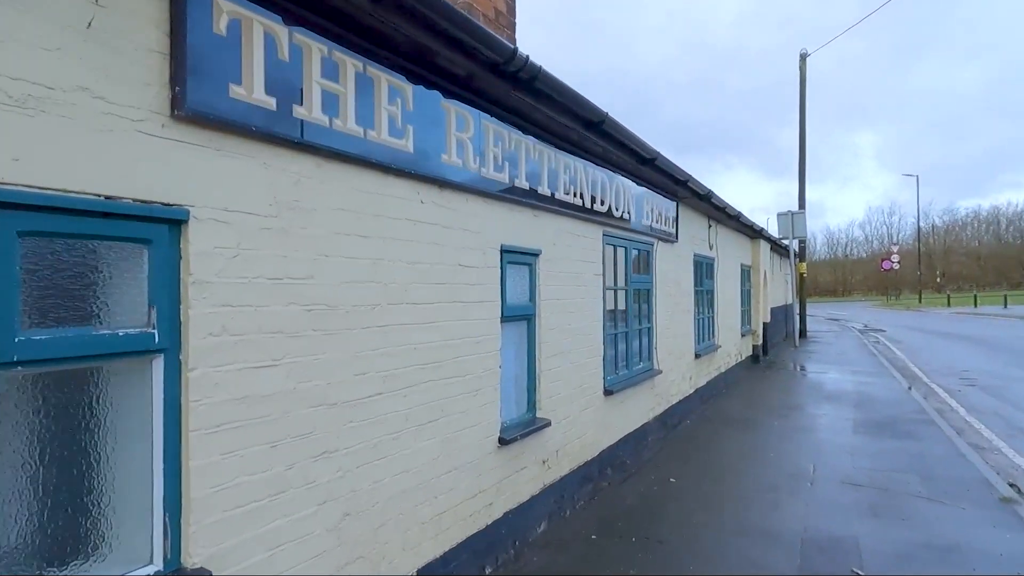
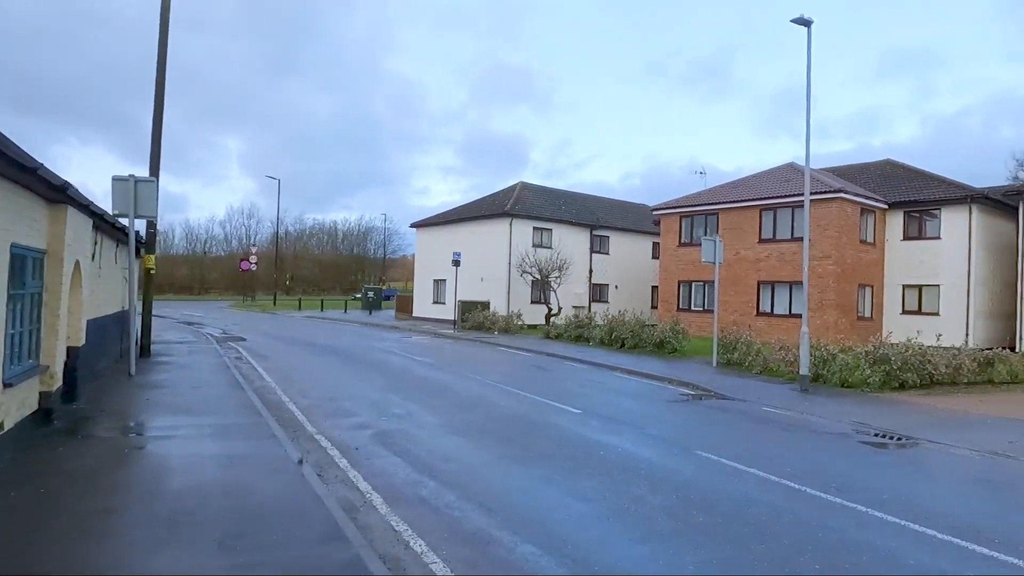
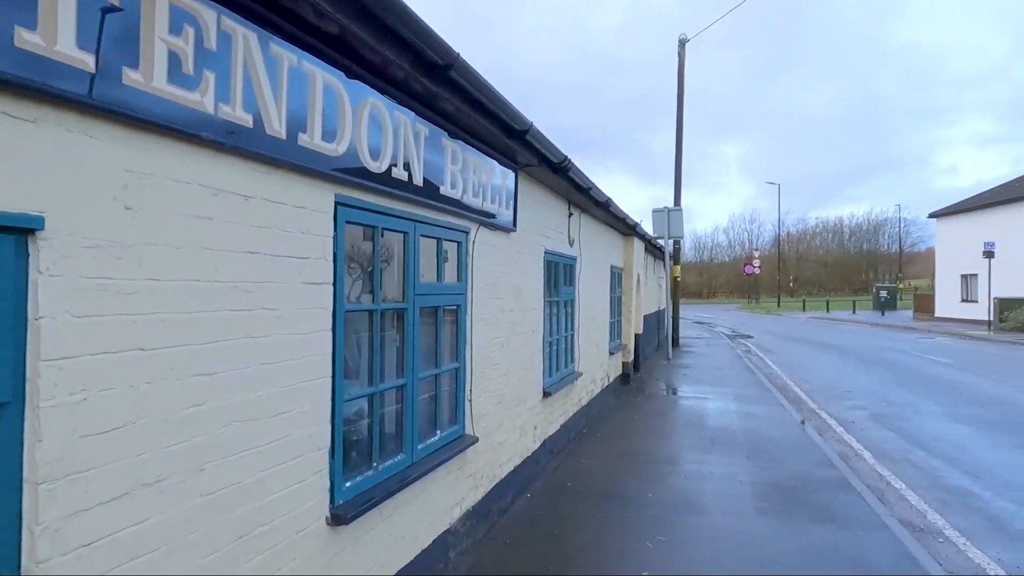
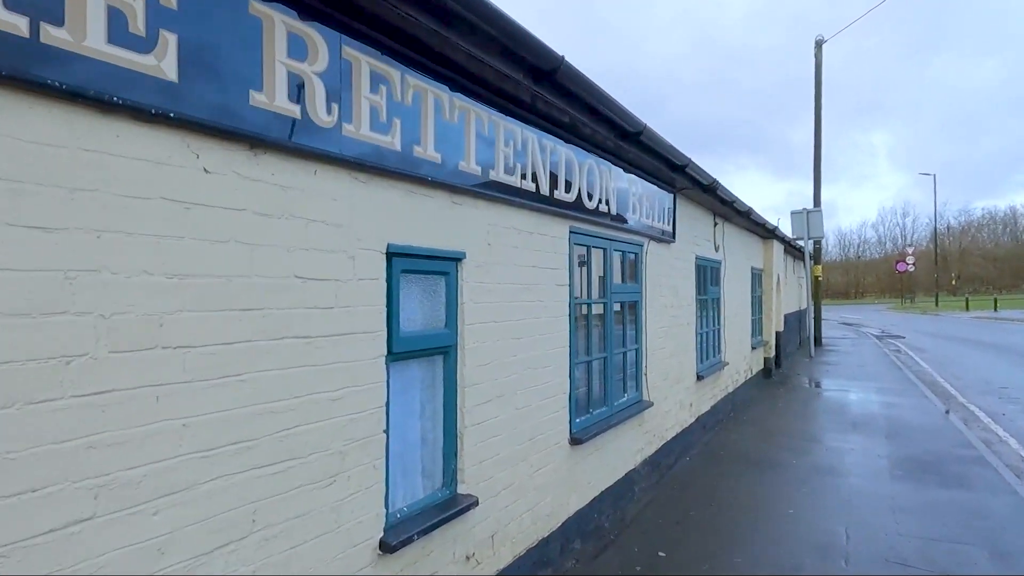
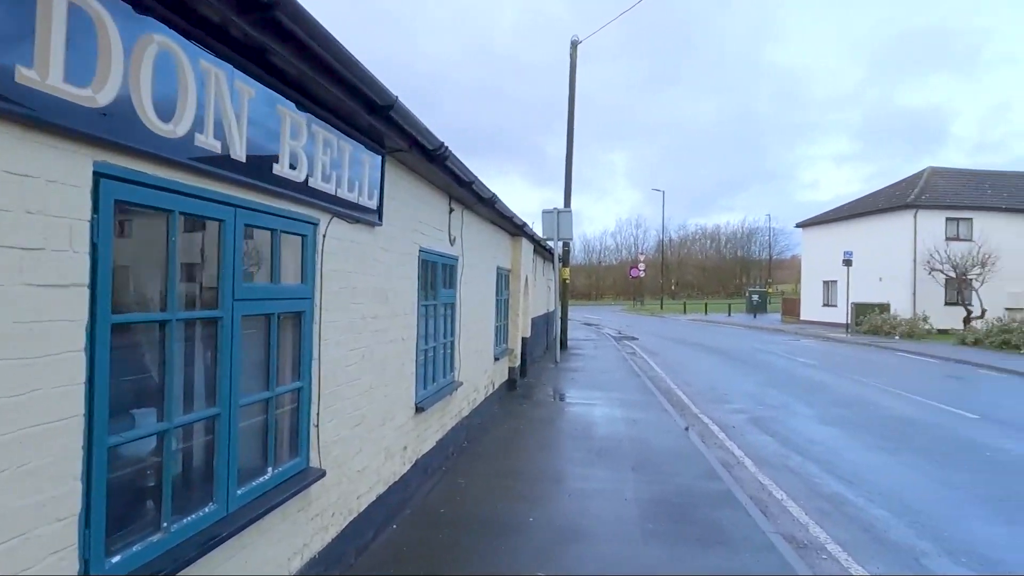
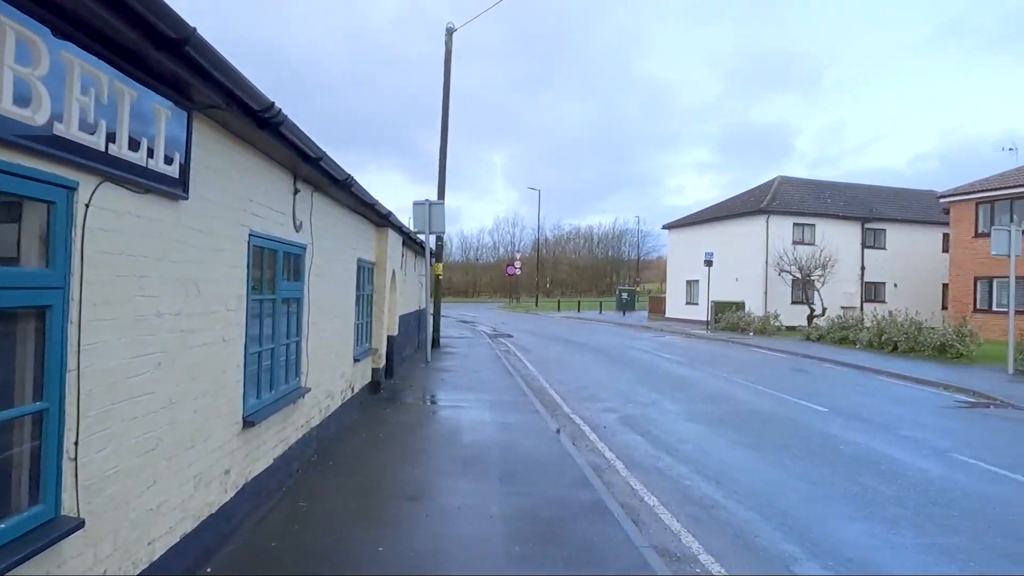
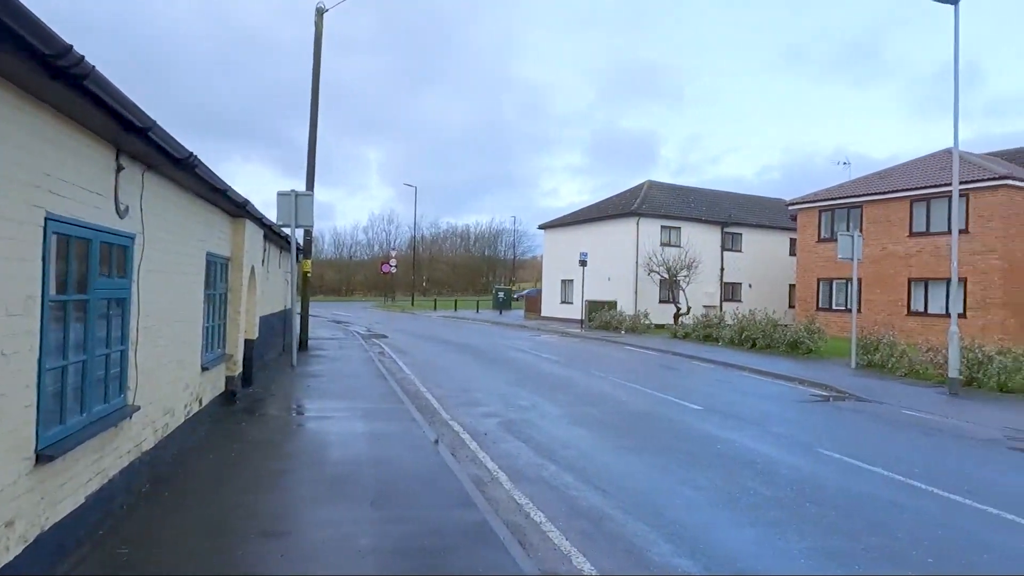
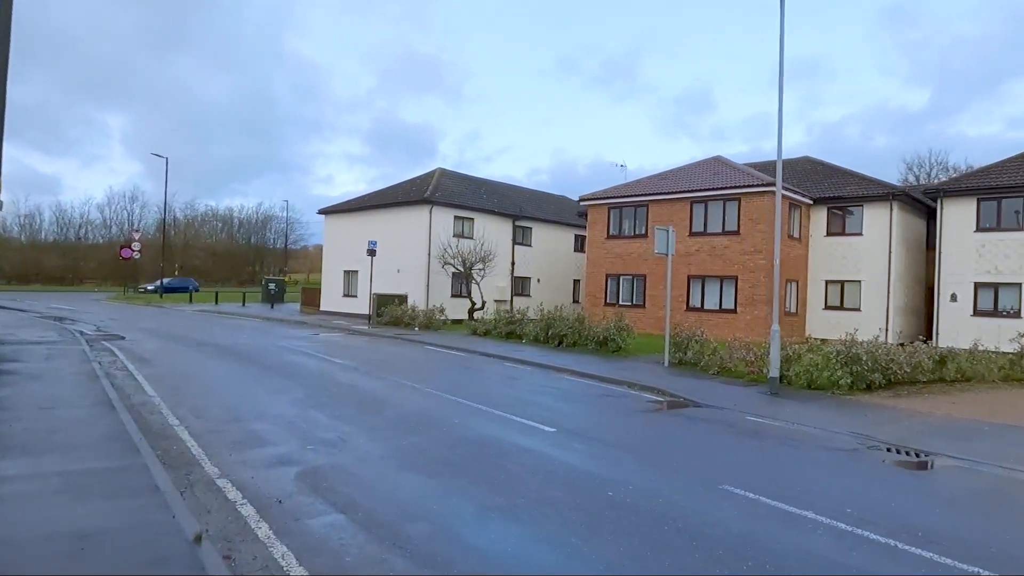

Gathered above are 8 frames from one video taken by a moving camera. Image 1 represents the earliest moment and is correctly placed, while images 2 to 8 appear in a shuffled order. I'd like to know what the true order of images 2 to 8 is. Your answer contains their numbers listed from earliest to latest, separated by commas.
4, 3, 5, 6, 7, 2, 8
